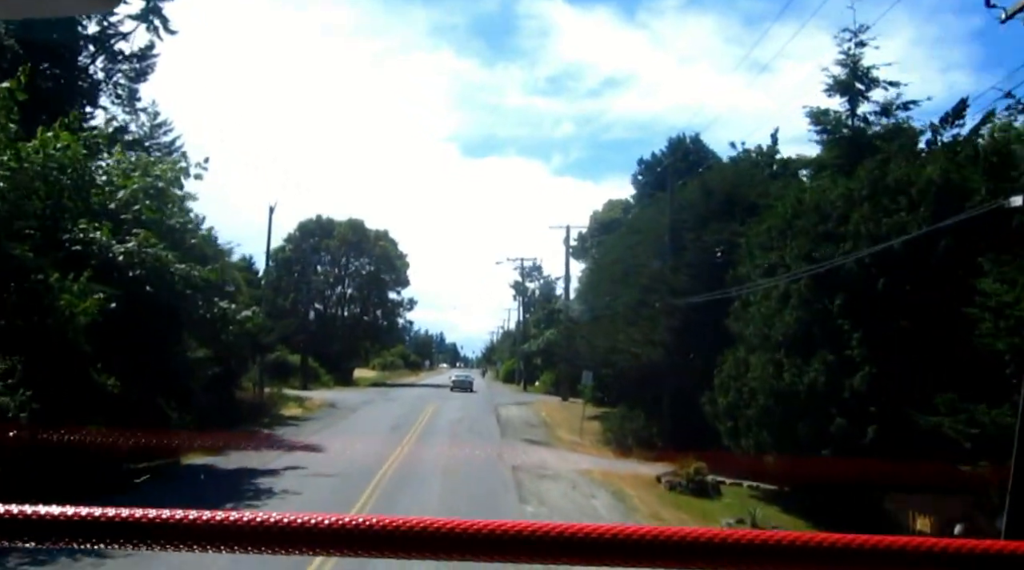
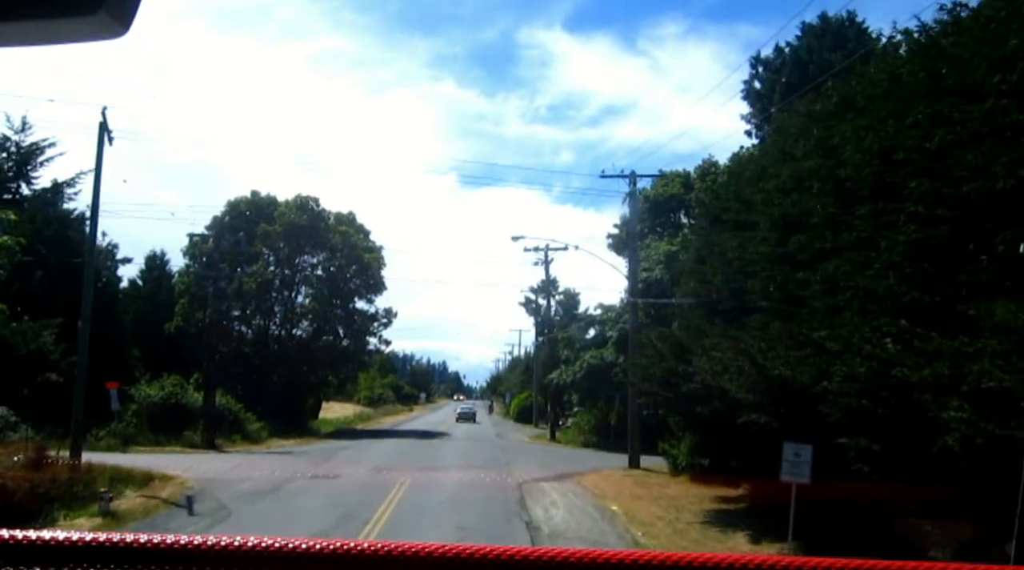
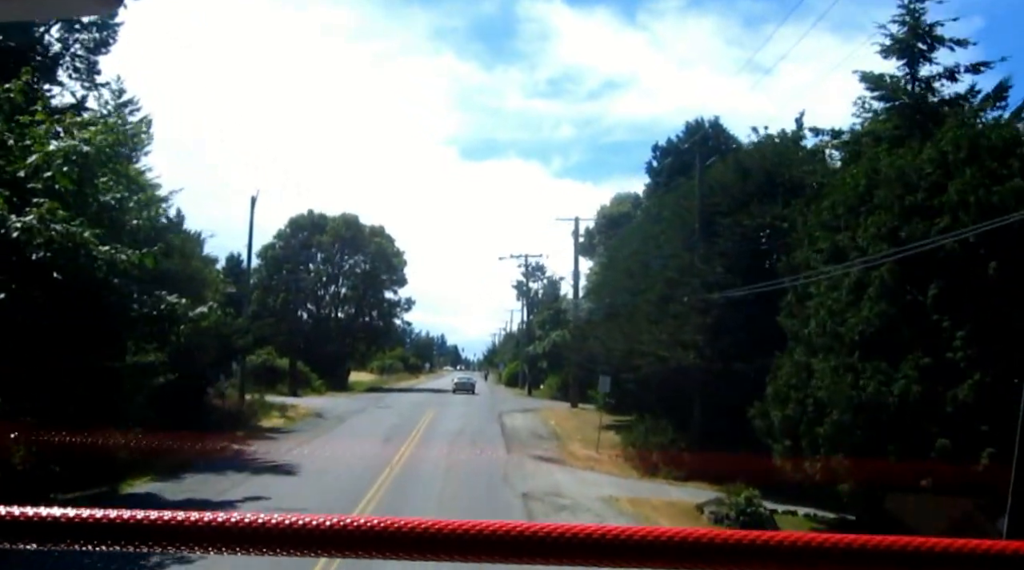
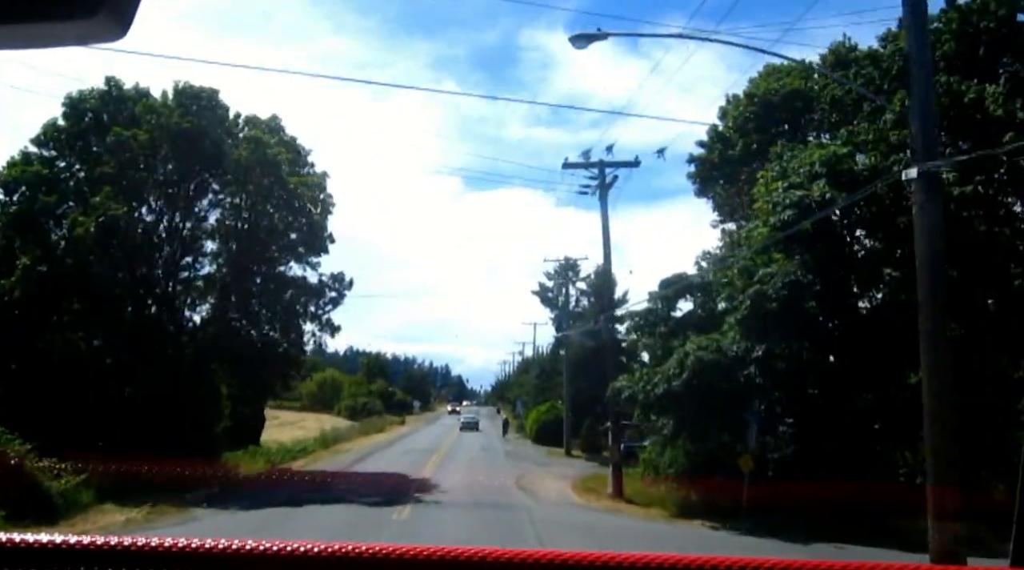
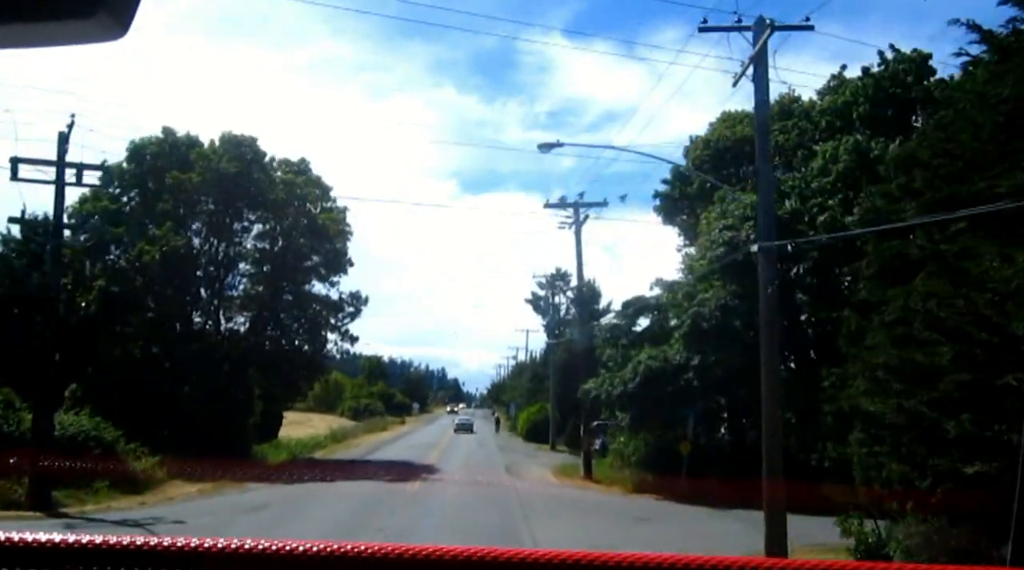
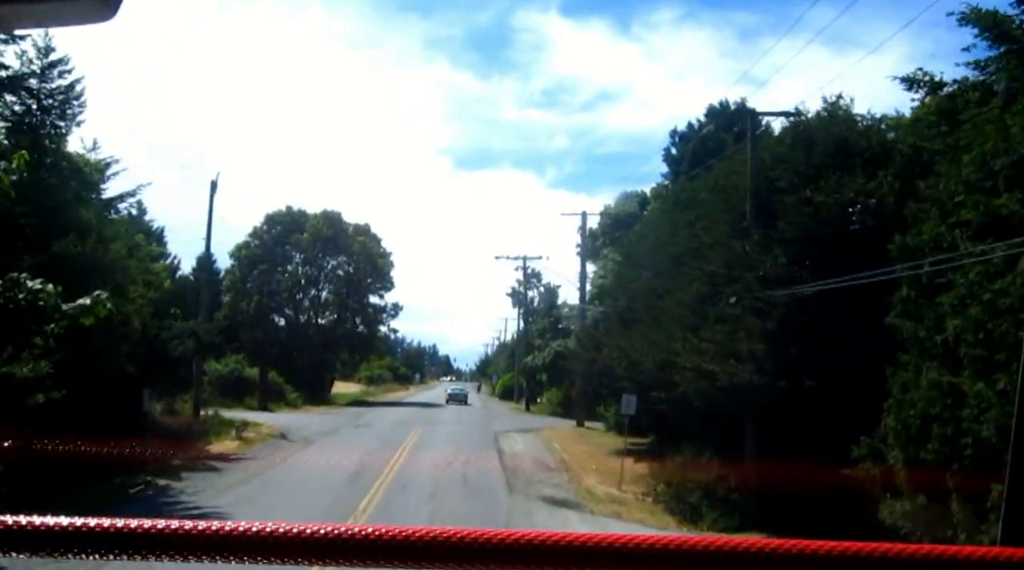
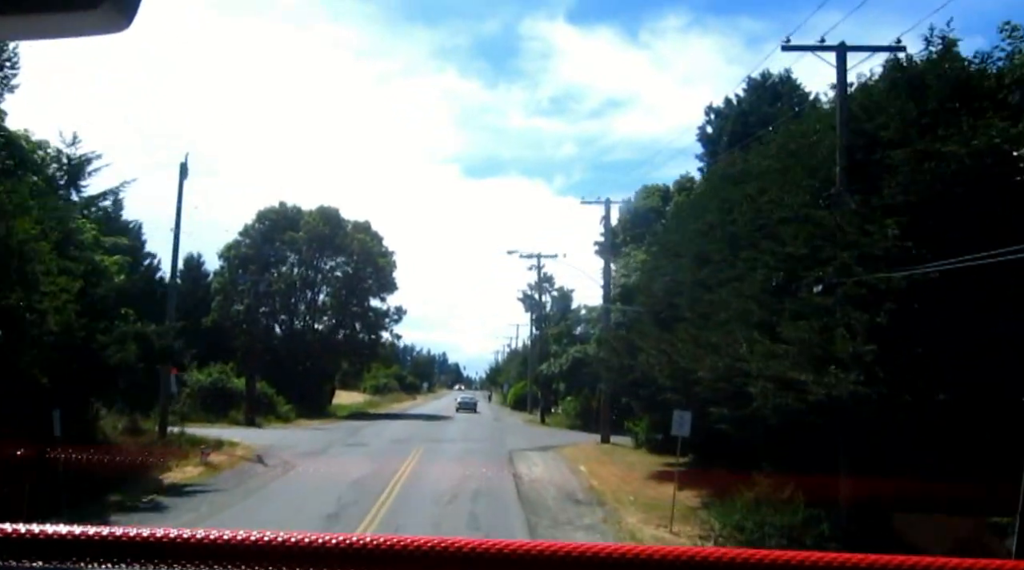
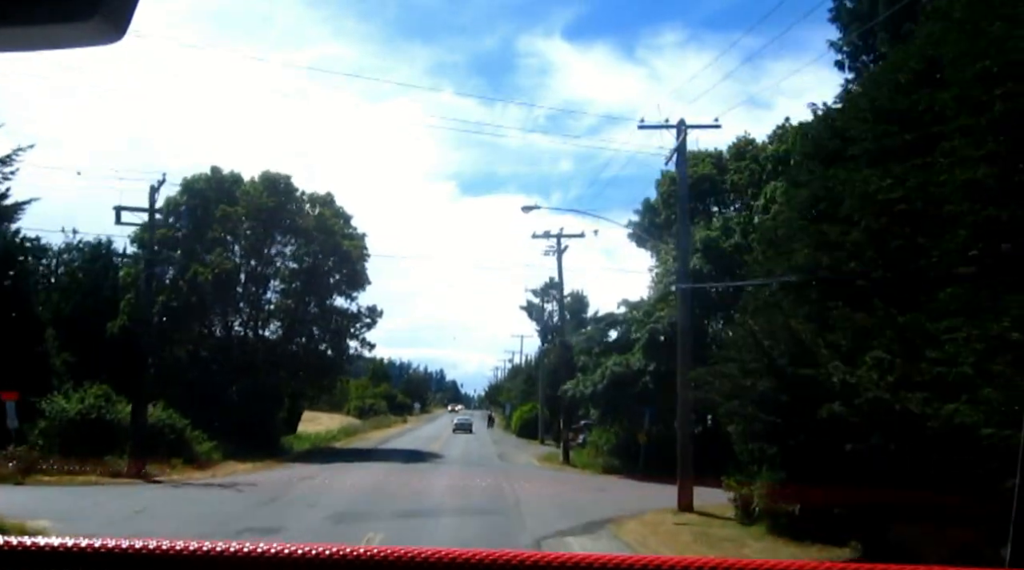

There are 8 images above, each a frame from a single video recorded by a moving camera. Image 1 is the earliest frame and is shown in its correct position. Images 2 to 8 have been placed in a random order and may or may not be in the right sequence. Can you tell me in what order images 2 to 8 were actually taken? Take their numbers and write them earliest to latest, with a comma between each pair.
3, 6, 7, 2, 8, 5, 4
